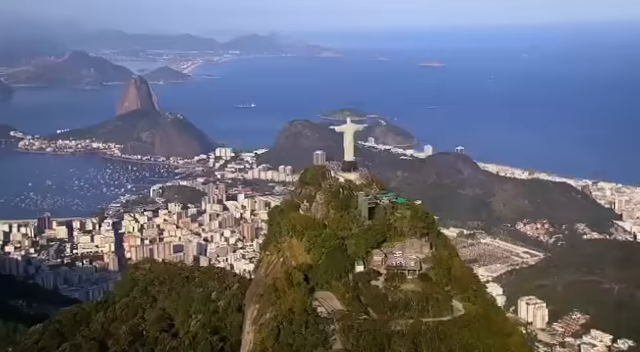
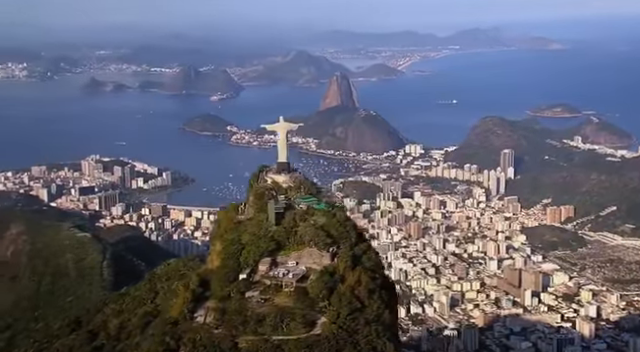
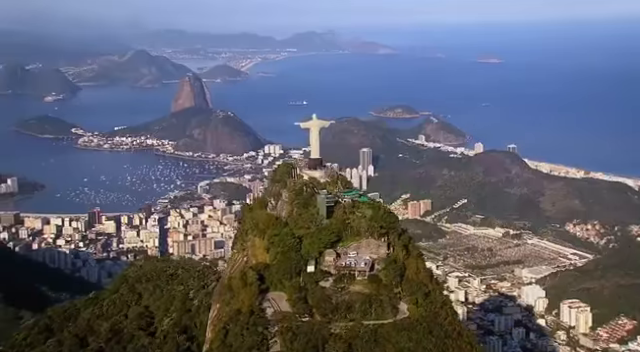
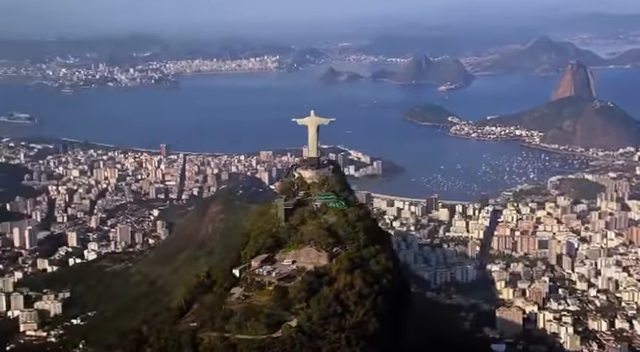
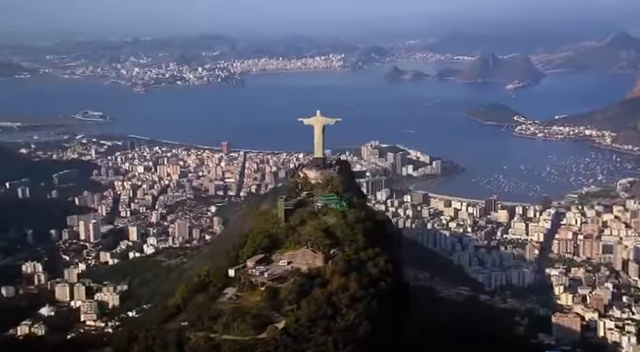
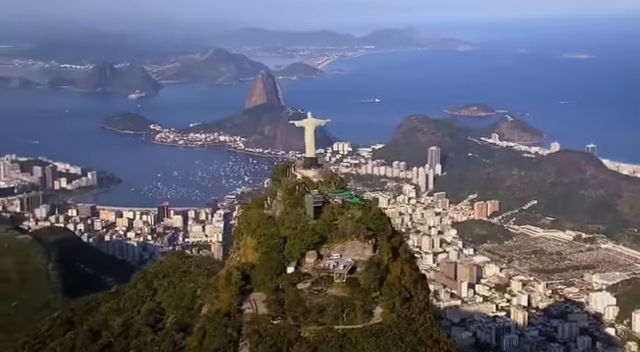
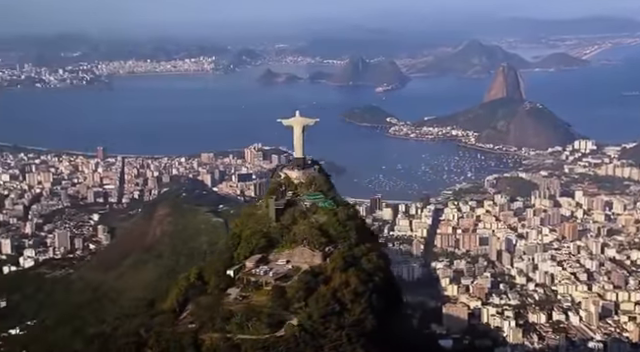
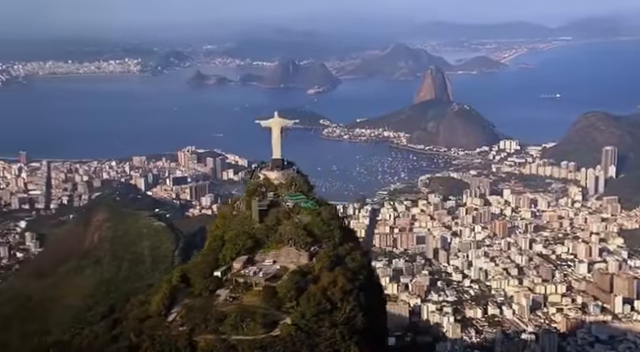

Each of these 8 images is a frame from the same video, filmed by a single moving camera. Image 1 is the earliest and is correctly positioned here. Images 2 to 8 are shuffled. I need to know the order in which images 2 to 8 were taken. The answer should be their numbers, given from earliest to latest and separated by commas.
3, 6, 2, 8, 7, 4, 5
